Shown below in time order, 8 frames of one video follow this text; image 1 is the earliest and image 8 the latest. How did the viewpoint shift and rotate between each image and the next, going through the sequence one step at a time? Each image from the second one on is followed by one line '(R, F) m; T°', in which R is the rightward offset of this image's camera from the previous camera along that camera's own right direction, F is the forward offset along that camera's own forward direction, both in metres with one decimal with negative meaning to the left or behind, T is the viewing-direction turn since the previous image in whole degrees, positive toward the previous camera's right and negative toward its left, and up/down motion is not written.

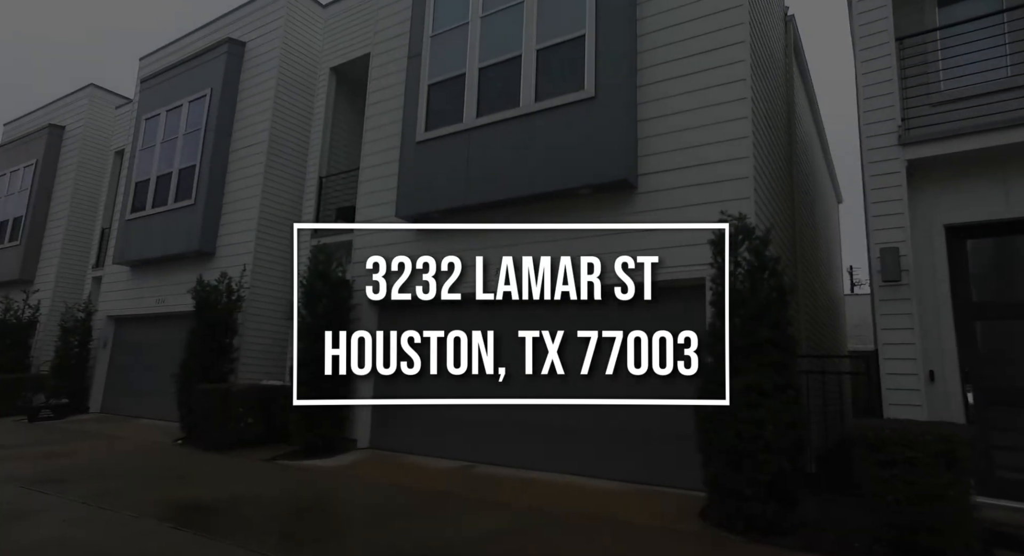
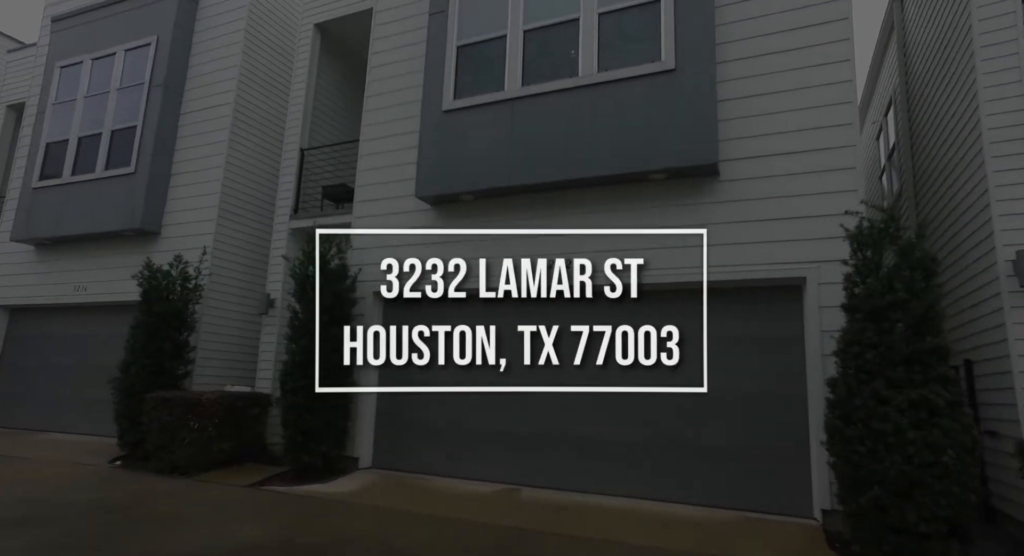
(-1.6, +1.1) m; +9°
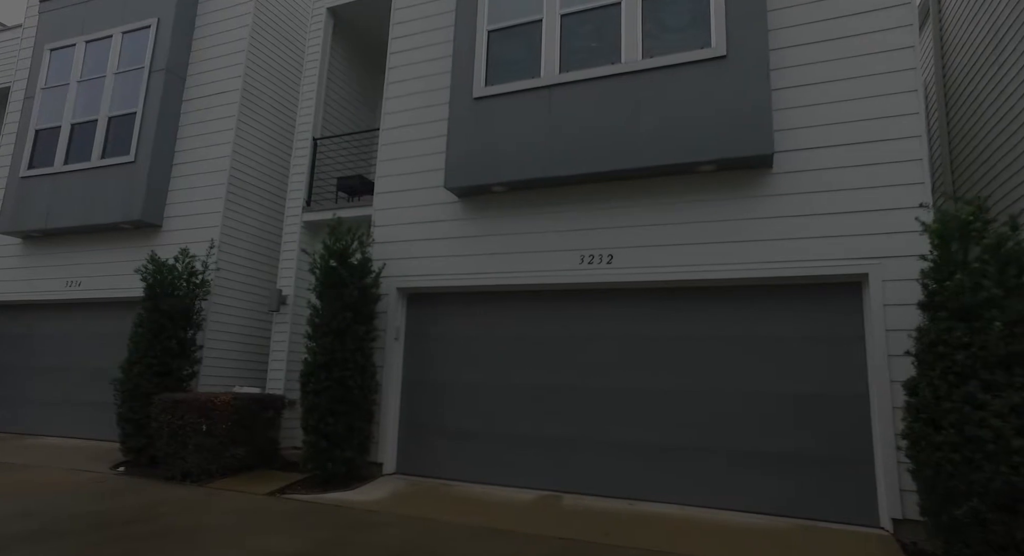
(-0.6, +0.3) m; +2°
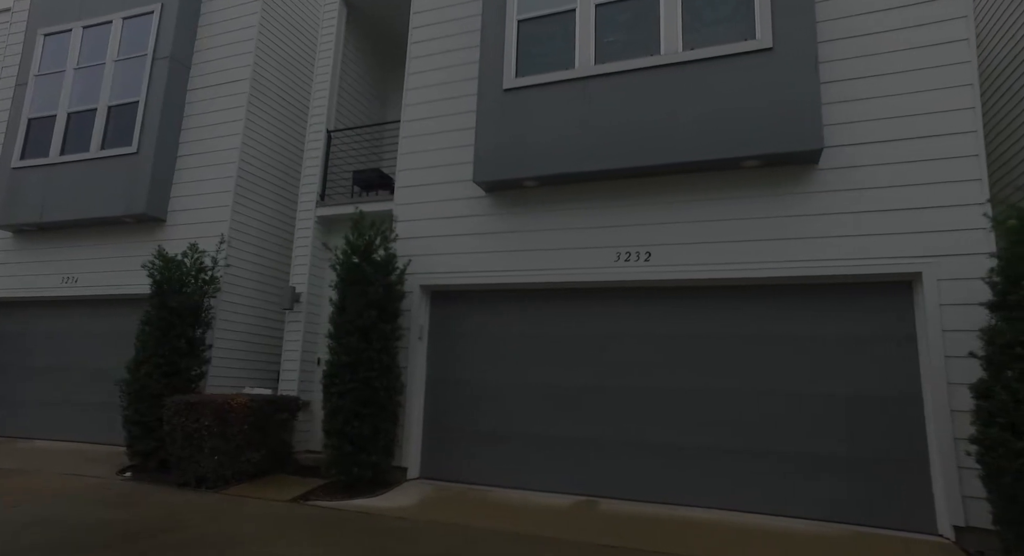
(-0.5, +0.2) m; +2°
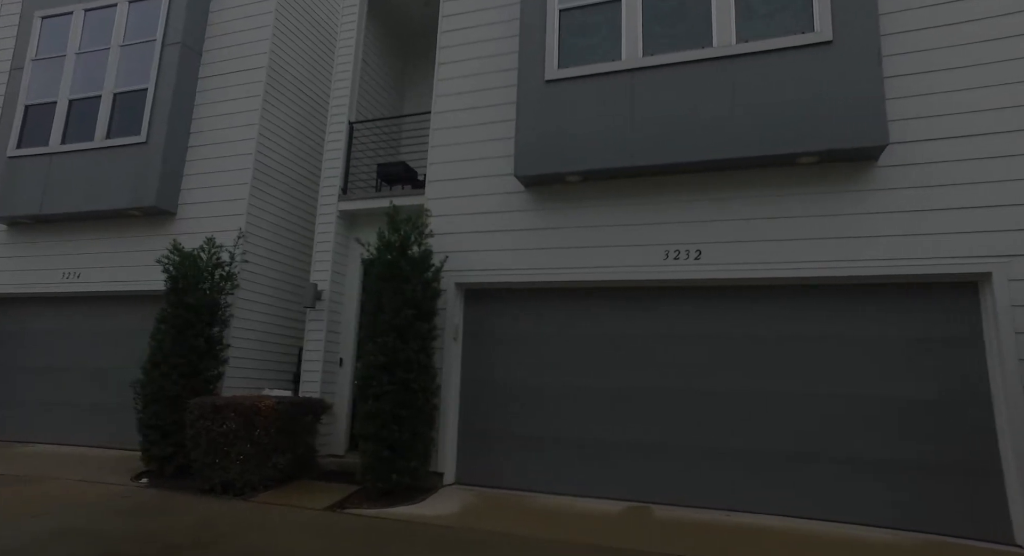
(-0.6, +0.2) m; +2°
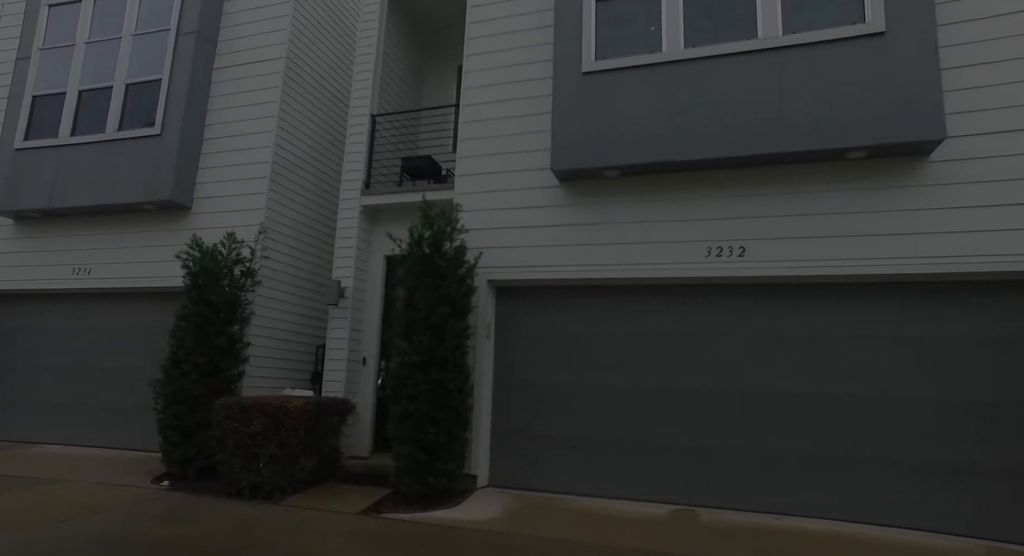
(-0.5, +0.2) m; +1°
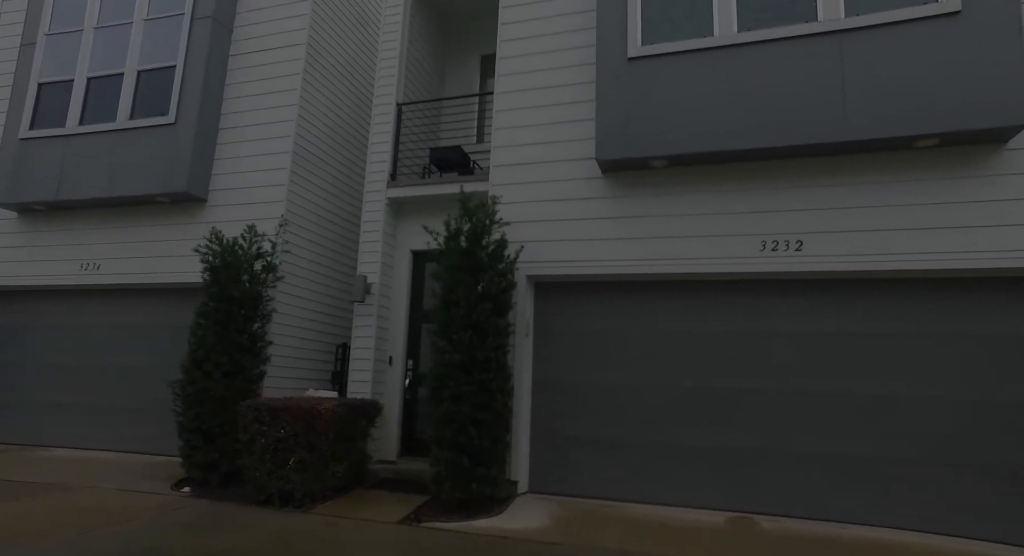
(-0.5, +0.3) m; +1°
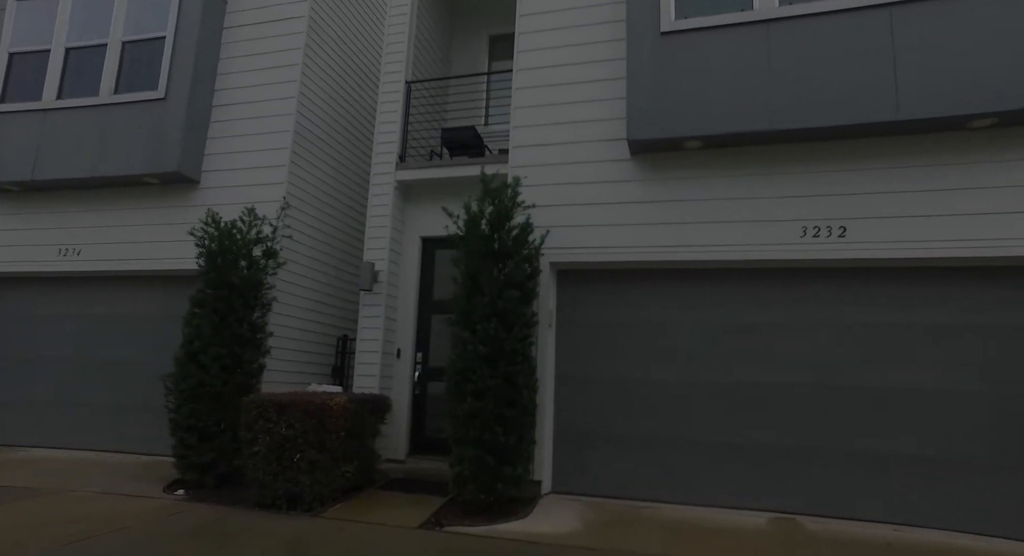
(-0.4, +0.4) m; +2°
